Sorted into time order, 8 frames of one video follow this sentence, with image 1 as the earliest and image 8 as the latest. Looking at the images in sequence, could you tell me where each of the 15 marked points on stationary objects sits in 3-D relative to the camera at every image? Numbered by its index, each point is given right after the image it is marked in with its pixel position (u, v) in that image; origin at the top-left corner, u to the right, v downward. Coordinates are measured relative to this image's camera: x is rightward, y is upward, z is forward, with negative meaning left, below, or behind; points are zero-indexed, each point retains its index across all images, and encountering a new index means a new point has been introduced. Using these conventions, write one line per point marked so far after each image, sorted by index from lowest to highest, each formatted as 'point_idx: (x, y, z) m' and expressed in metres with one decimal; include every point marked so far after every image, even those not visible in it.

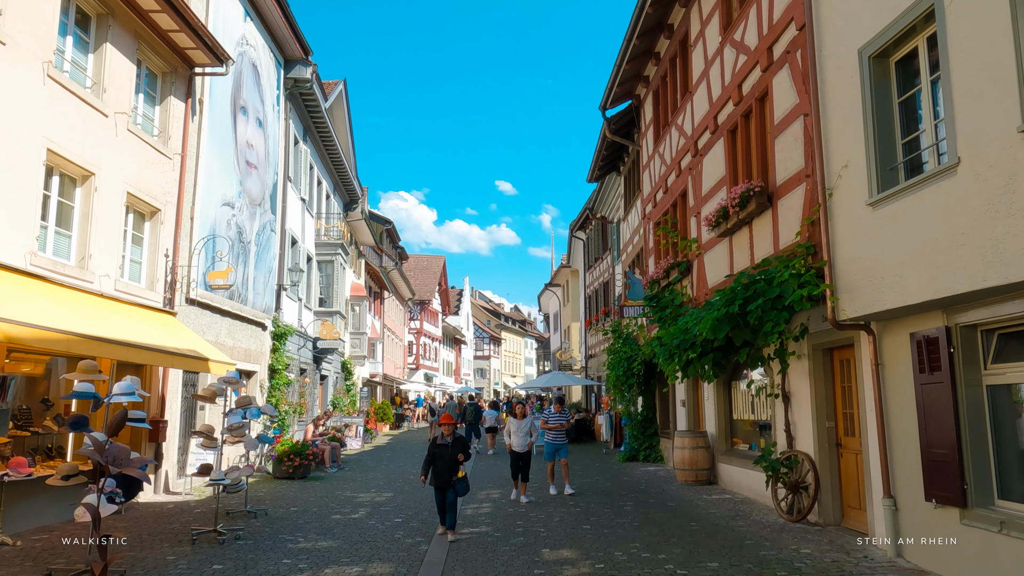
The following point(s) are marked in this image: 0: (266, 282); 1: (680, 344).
0: (-5.6, +0.1, +17.3) m
1: (+2.5, -0.9, +11.1) m
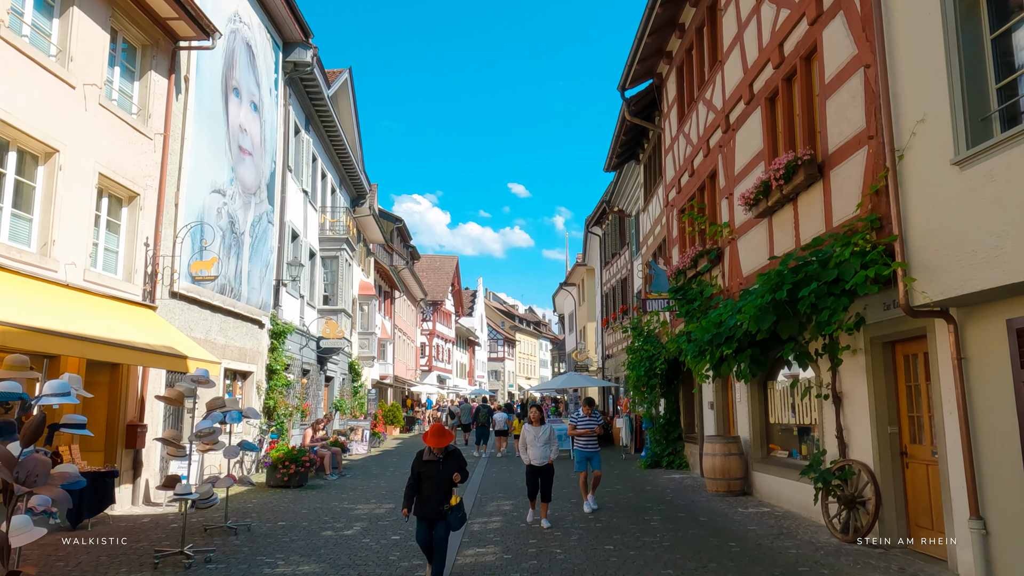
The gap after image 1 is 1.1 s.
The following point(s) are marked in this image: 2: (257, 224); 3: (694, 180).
0: (-5.3, +0.2, +16.3) m
1: (+2.6, -0.7, +9.9) m
2: (-5.3, +1.3, +15.7) m
3: (+3.2, +1.9, +13.1) m
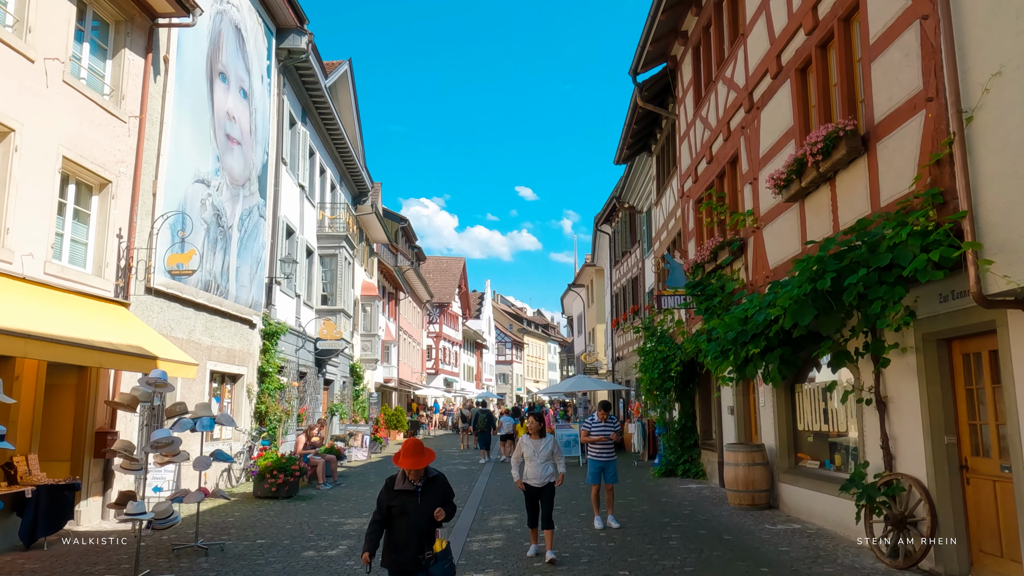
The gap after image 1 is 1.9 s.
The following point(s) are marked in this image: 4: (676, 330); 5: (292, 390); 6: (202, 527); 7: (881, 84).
0: (-5.2, +0.3, +15.4) m
1: (+2.7, -0.6, +9.0) m
2: (-5.2, +1.4, +14.9) m
3: (+3.2, +2.0, +12.2) m
4: (+3.1, -0.8, +14.1) m
5: (-5.2, -2.4, +17.9) m
6: (-3.8, -3.0, +9.4) m
7: (+3.2, +1.8, +6.6) m
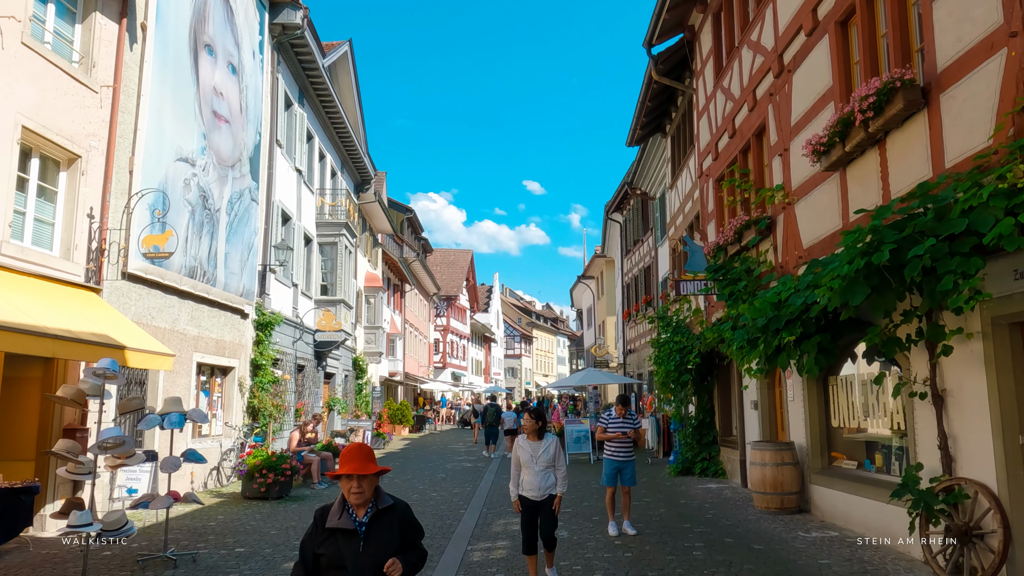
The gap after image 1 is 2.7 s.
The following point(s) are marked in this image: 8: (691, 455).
0: (-5.1, +0.5, +14.6) m
1: (+2.7, -0.4, +8.0) m
2: (-5.1, +1.6, +14.0) m
3: (+3.3, +2.2, +11.2) m
4: (+3.2, -0.5, +13.1) m
5: (-5.1, -2.2, +17.1) m
6: (-3.8, -2.8, +8.6) m
7: (+3.3, +2.0, +5.7) m
8: (+3.4, -3.2, +14.4) m
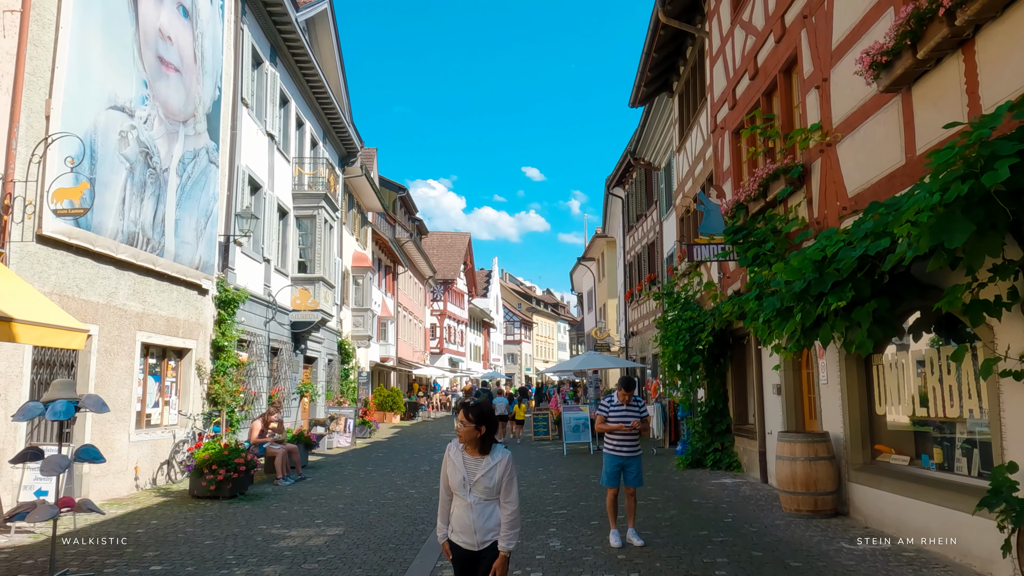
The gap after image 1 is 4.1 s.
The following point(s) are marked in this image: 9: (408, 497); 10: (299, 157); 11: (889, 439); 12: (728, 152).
0: (-5.3, +1.0, +13.0) m
1: (+2.5, 0.0, +6.5) m
2: (-5.3, +2.1, +12.4) m
3: (+3.1, +2.6, +9.6) m
4: (+3.0, 0.0, +11.6) m
5: (-5.2, -1.6, +15.6) m
6: (-4.0, -2.4, +7.1) m
7: (+3.1, +2.3, +4.1) m
8: (+3.2, -2.7, +12.9) m
9: (-1.5, -2.9, +10.7) m
10: (-5.5, +3.4, +19.5) m
11: (+3.9, -1.6, +7.9) m
12: (+3.1, +2.0, +10.9) m
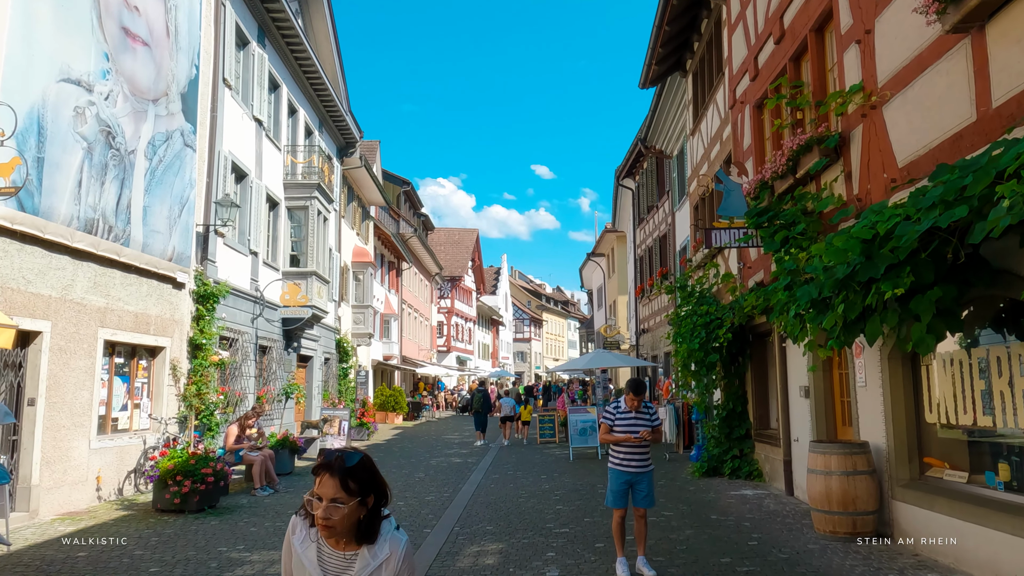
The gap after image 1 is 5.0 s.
0: (-5.3, +1.1, +12.0) m
1: (+2.4, +0.1, +5.4) m
2: (-5.3, +2.2, +11.5) m
3: (+3.1, +2.7, +8.5) m
4: (+3.0, +0.1, +10.5) m
5: (-5.2, -1.5, +14.6) m
6: (-4.0, -2.3, +6.1) m
7: (+2.9, +2.4, +3.0) m
8: (+3.2, -2.6, +11.9) m
9: (-1.5, -2.8, +9.7) m
10: (-5.4, +3.5, +18.5) m
11: (+3.9, -1.5, +6.8) m
12: (+3.0, +2.1, +9.8) m
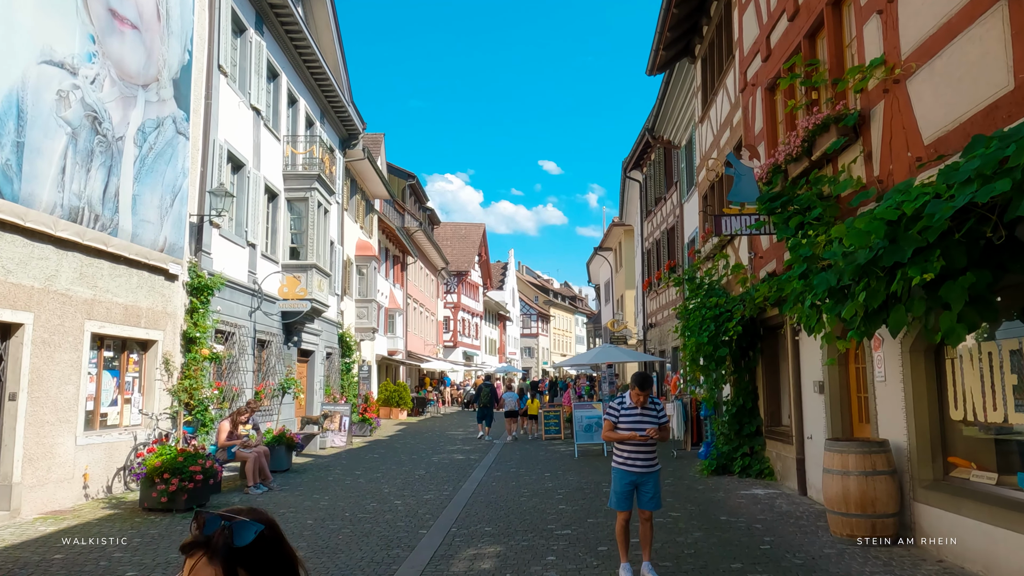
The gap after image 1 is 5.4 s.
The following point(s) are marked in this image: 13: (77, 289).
0: (-5.2, +1.2, +11.7) m
1: (+2.4, +0.2, +5.0) m
2: (-5.3, +2.3, +11.1) m
3: (+3.1, +2.8, +8.1) m
4: (+3.0, +0.2, +10.1) m
5: (-5.1, -1.4, +14.3) m
6: (-4.1, -2.2, +5.7) m
7: (+2.9, +2.5, +2.6) m
8: (+3.3, -2.5, +11.4) m
9: (-1.5, -2.7, +9.3) m
10: (-5.3, +3.7, +18.1) m
11: (+3.8, -1.4, +6.4) m
12: (+3.1, +2.2, +9.3) m
13: (-5.5, 0.0, +9.5) m
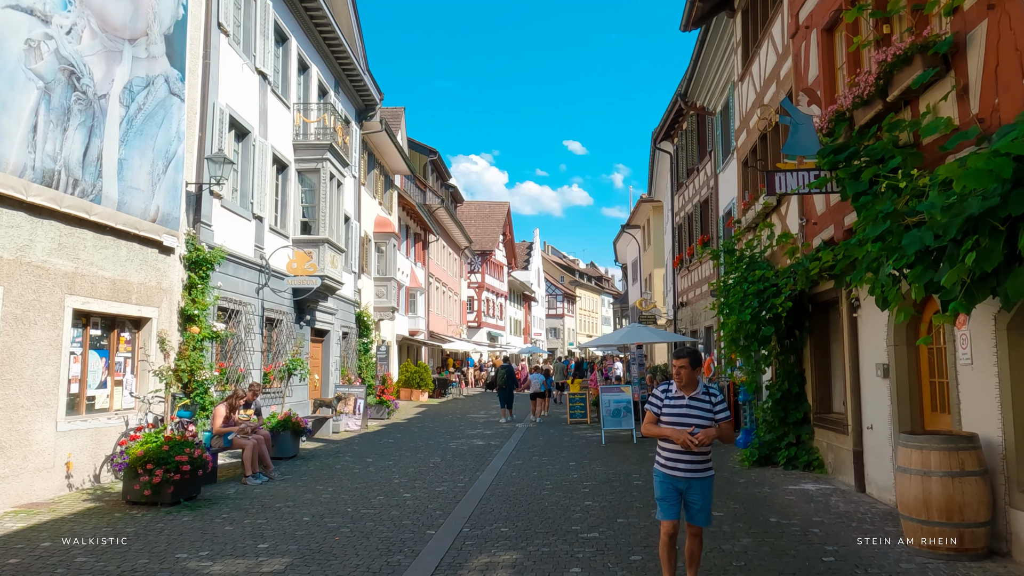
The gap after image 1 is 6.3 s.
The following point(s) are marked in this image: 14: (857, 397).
0: (-4.9, +1.6, +10.8) m
1: (+2.5, +0.4, +3.9) m
2: (-5.0, +2.7, +10.2) m
3: (+3.2, +3.1, +6.9) m
4: (+3.2, +0.5, +8.9) m
5: (-4.8, -0.9, +13.4) m
6: (-4.0, -2.0, +4.9) m
7: (+2.8, +2.6, +1.4) m
8: (+3.6, -2.1, +10.4) m
9: (-1.3, -2.4, +8.4) m
10: (-4.8, +4.2, +17.2) m
11: (+4.0, -1.1, +5.3) m
12: (+3.3, +2.5, +8.1) m
13: (-5.2, +0.3, +8.7) m
14: (+3.9, -1.2, +8.6) m
